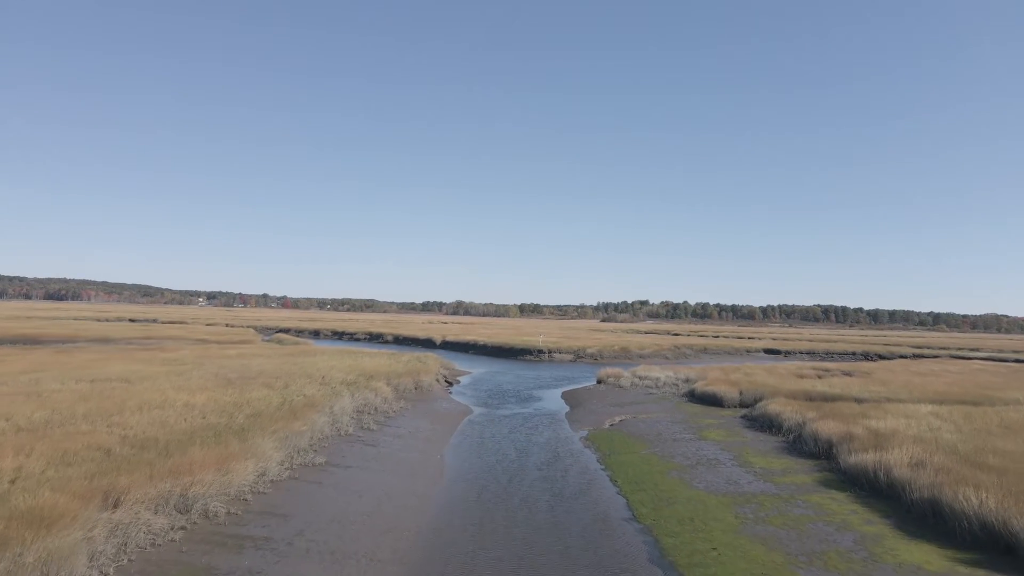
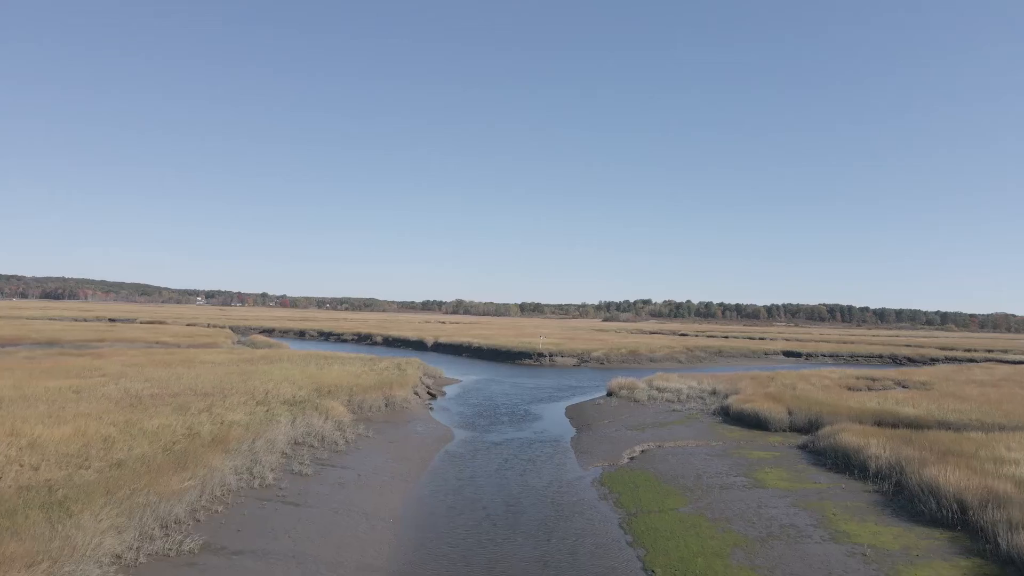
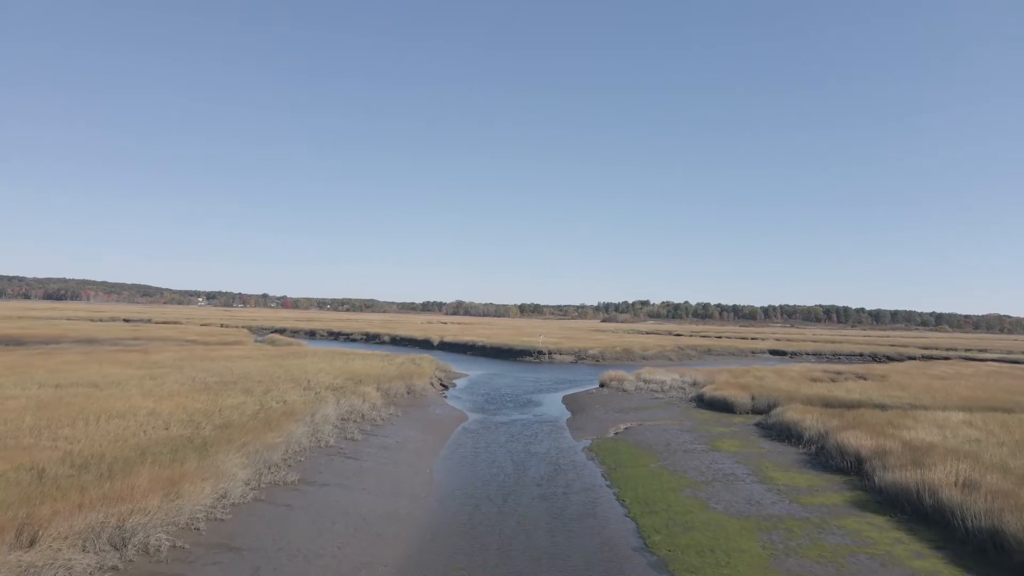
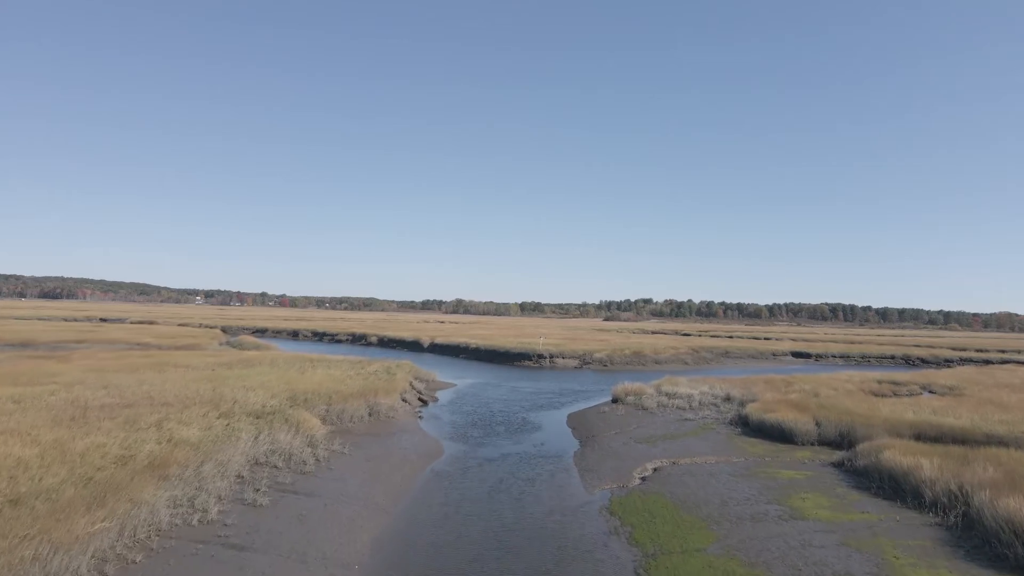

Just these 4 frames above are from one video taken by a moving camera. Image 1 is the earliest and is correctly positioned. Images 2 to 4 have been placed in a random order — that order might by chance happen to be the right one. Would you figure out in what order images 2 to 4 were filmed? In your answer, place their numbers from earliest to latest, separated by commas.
3, 2, 4
